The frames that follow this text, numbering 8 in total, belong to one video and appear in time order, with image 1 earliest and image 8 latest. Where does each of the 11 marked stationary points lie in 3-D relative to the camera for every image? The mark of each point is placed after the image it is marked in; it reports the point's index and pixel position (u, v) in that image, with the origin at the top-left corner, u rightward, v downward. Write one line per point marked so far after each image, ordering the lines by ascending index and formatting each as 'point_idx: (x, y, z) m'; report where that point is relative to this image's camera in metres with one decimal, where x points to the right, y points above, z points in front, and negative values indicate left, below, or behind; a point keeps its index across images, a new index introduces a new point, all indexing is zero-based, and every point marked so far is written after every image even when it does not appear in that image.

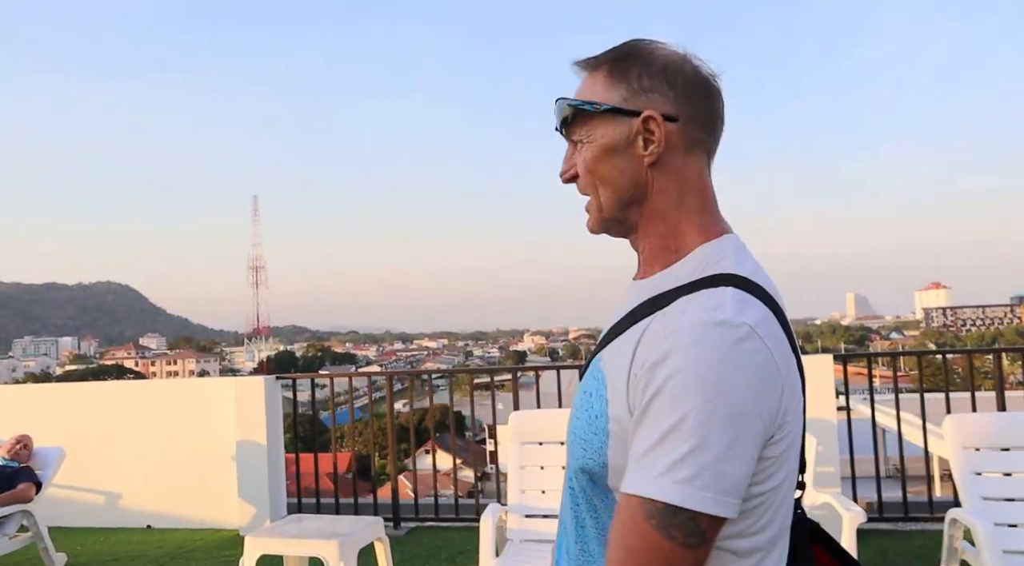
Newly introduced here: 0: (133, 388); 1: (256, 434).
0: (-2.9, -0.8, +5.9) m
1: (-1.8, -1.1, +5.5) m
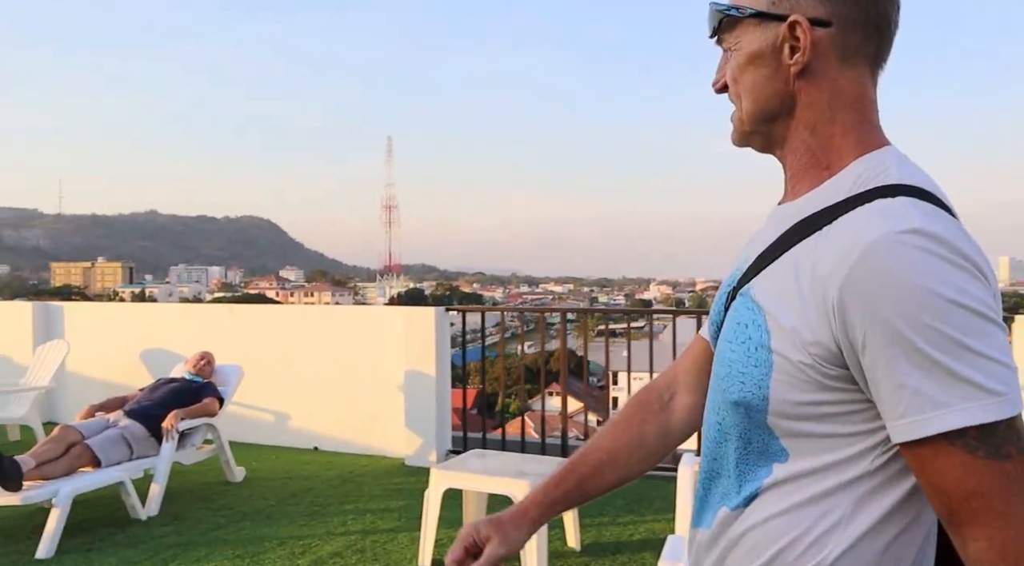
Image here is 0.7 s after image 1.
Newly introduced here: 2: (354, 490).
0: (-1.5, -0.2, +5.9) m
1: (-0.6, -0.6, +5.4) m
2: (-0.9, -1.3, +4.7) m
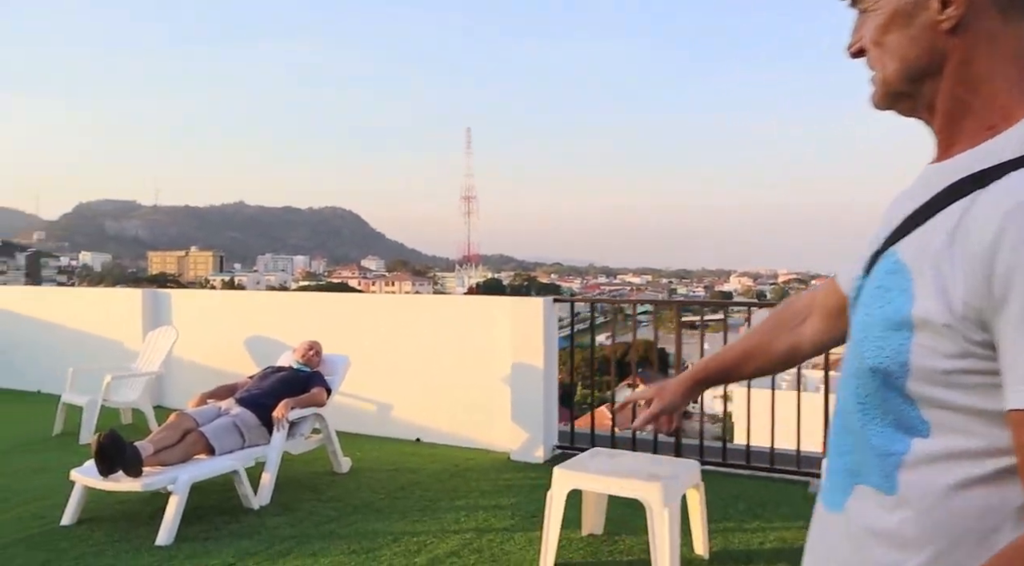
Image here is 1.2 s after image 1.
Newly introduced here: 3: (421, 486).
0: (-0.7, -0.1, +5.8) m
1: (+0.1, -0.5, +5.2) m
2: (-0.3, -1.2, +4.6) m
3: (-0.5, -1.2, +4.5) m
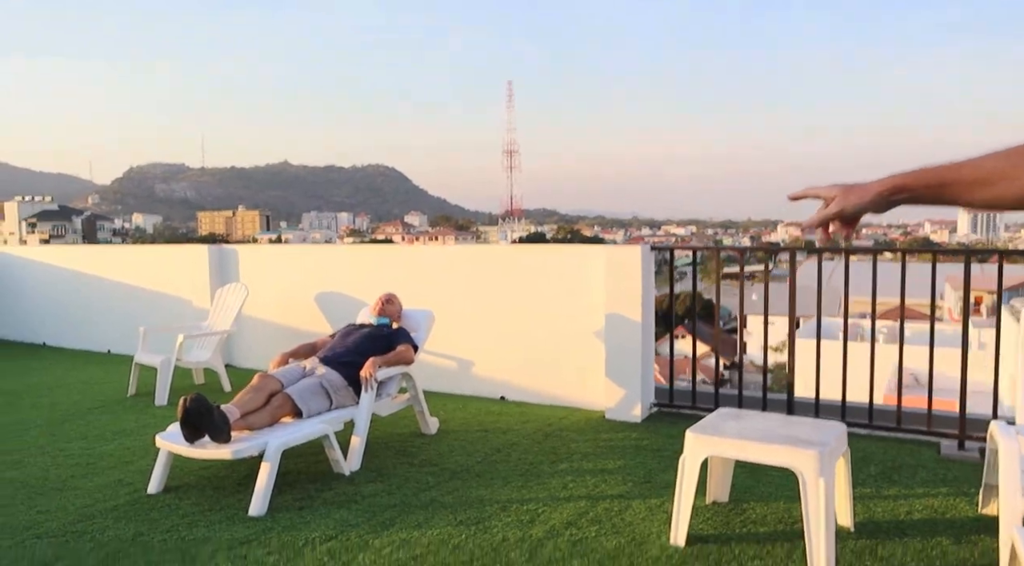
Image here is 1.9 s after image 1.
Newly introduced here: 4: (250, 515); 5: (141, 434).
0: (-0.1, +0.2, +5.4) m
1: (+0.7, -0.2, +4.8) m
2: (+0.3, -0.9, +4.2) m
3: (0.0, -0.9, +4.2) m
4: (-1.1, -1.0, +3.3) m
5: (-2.2, -0.9, +4.6) m
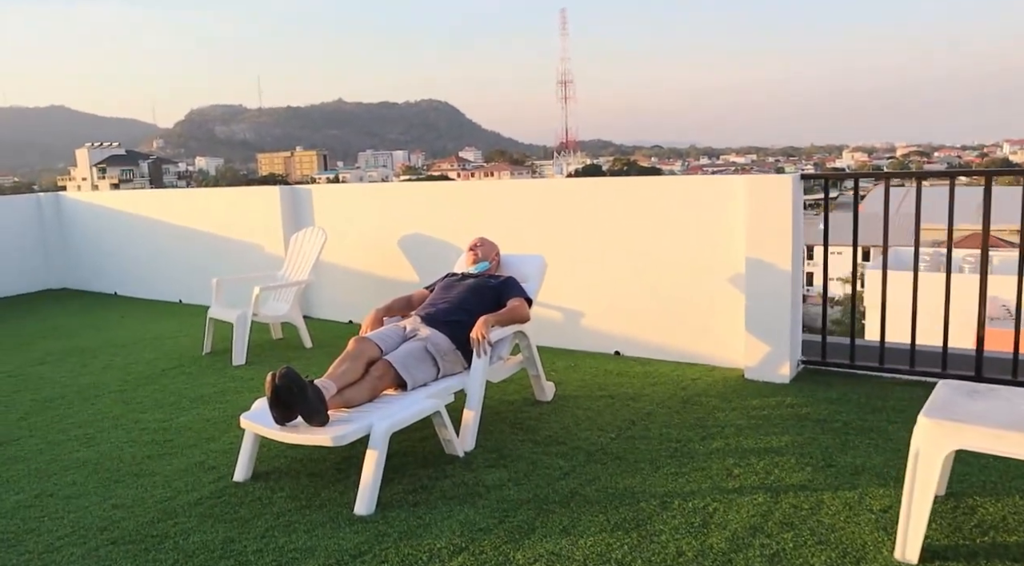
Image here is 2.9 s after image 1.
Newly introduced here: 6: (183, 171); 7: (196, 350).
0: (+0.6, +0.6, +4.7) m
1: (+1.4, +0.2, +4.0) m
2: (+0.9, -0.6, +3.6) m
3: (+0.7, -0.6, +3.6) m
4: (-0.5, -0.8, +2.7) m
5: (-1.5, -0.6, +4.1) m
6: (-7.2, +2.5, +16.8) m
7: (-2.2, -0.5, +5.3) m
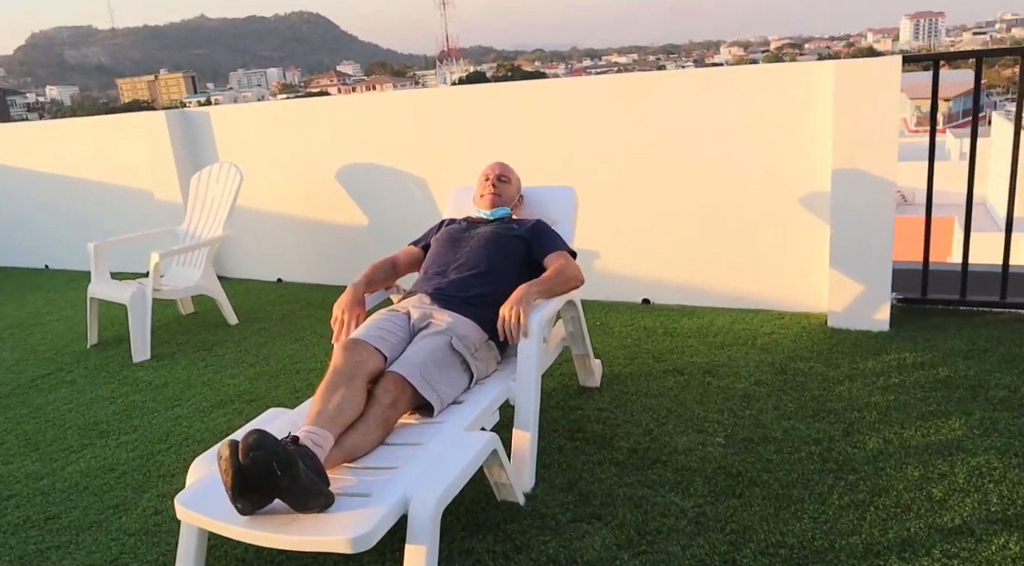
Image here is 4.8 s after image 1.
0: (+0.5, +0.9, +3.5) m
1: (+1.4, +0.5, +3.0) m
2: (+1.1, -0.4, +2.6) m
3: (+0.9, -0.4, +2.6) m
4: (-0.2, -0.8, +1.6) m
5: (-1.4, -0.5, +2.8) m
6: (-8.9, +3.4, +14.3) m
7: (-2.2, -0.3, +3.9) m
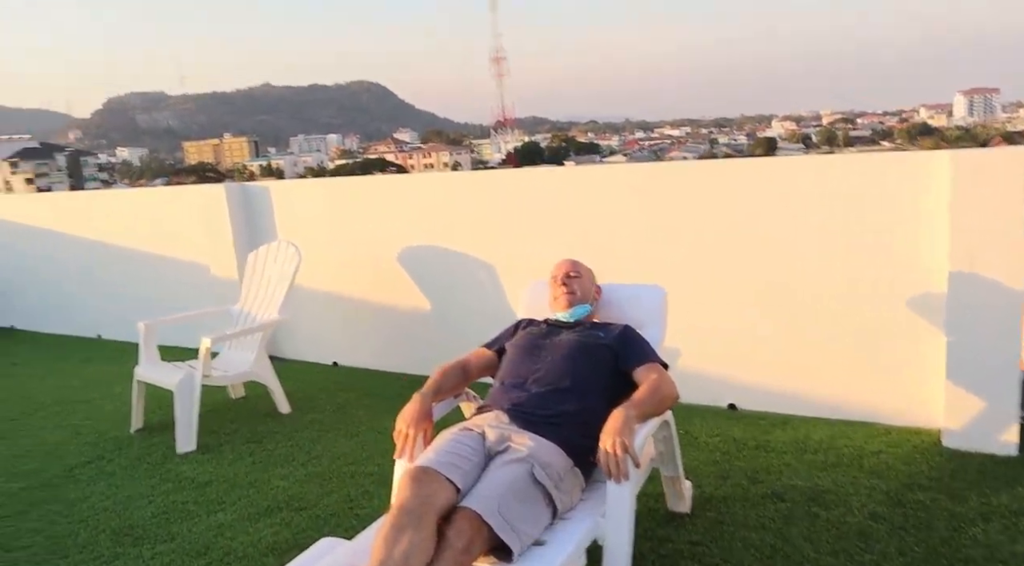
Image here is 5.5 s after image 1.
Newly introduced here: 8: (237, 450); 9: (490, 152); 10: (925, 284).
0: (+0.8, +0.5, +3.3) m
1: (+1.7, +0.1, +2.7) m
2: (+1.3, -0.8, +2.2) m
3: (+1.1, -0.8, +2.2) m
4: (-0.1, -1.0, +1.3) m
5: (-1.2, -0.9, +2.6) m
6: (-7.9, +2.3, +14.8) m
7: (-1.9, -0.7, +3.7) m
8: (-1.2, -0.7, +3.3) m
9: (-0.2, +1.3, +7.6) m
10: (+1.6, 0.0, +3.0) m
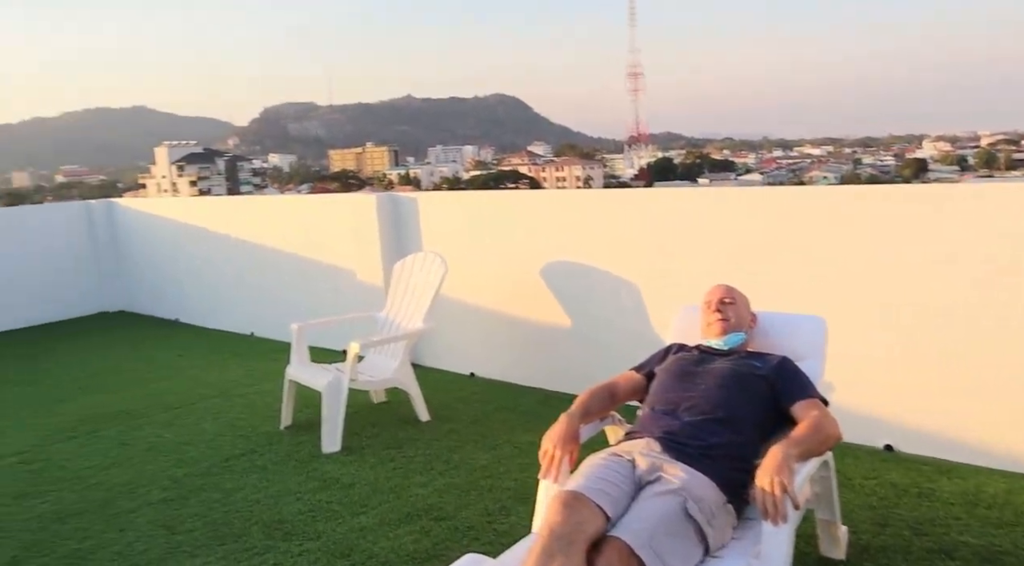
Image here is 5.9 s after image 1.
0: (+1.5, +0.4, +3.1) m
1: (+2.2, -0.1, +2.3) m
2: (+1.7, -0.9, +1.9) m
3: (+1.5, -0.9, +2.0) m
4: (+0.2, -1.1, +1.2) m
5: (-0.7, -0.9, +2.7) m
6: (-5.2, +2.3, +15.9) m
7: (-1.2, -0.7, +3.9) m
8: (-0.6, -0.8, +3.4) m
9: (+1.2, +1.1, +7.5) m
10: (+2.1, -0.2, +2.6) m
